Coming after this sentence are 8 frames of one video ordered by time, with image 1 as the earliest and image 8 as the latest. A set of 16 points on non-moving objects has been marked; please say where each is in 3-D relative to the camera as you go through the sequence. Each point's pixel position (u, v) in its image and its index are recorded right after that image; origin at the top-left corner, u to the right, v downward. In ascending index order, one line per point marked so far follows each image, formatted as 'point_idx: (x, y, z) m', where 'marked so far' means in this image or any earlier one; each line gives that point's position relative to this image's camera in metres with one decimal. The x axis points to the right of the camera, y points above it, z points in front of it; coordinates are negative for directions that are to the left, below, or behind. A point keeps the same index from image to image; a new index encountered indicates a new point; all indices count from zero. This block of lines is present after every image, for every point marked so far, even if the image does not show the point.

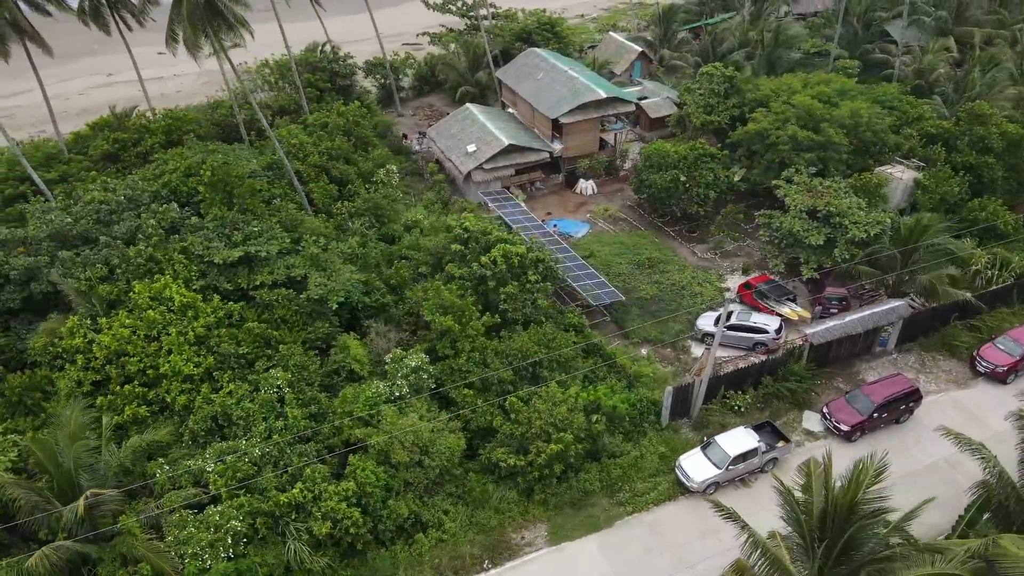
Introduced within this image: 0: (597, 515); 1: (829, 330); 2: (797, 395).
0: (+1.9, -5.0, +16.5) m
1: (+8.1, -1.1, +19.3) m
2: (+7.1, -2.7, +18.8) m
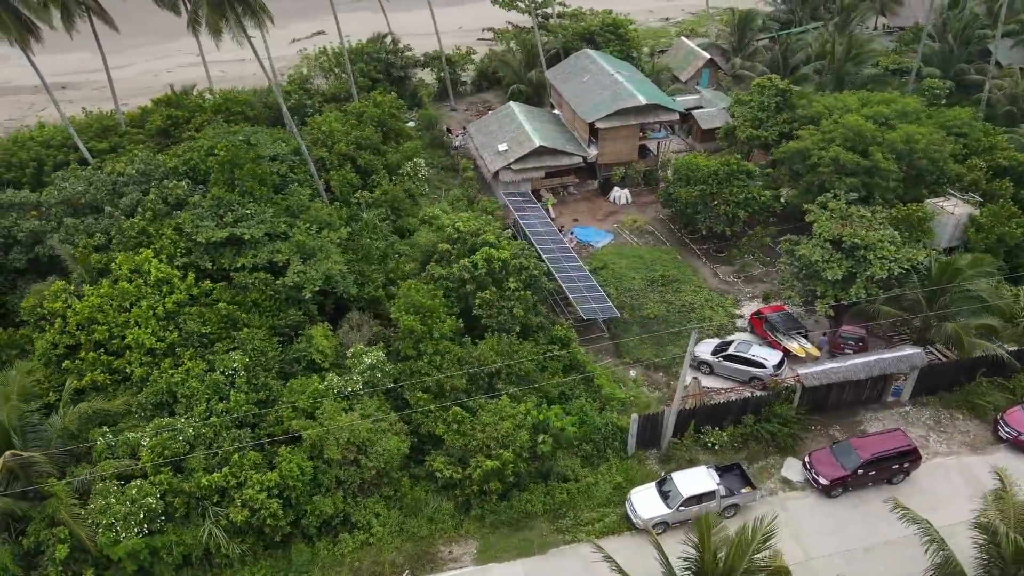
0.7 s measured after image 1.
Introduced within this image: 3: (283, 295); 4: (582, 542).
0: (+0.5, -5.3, +15.7) m
1: (+7.3, -2.0, +17.6) m
2: (+6.1, -3.5, +17.3) m
3: (-5.8, -0.2, +18.7) m
4: (+1.5, -5.3, +15.7) m
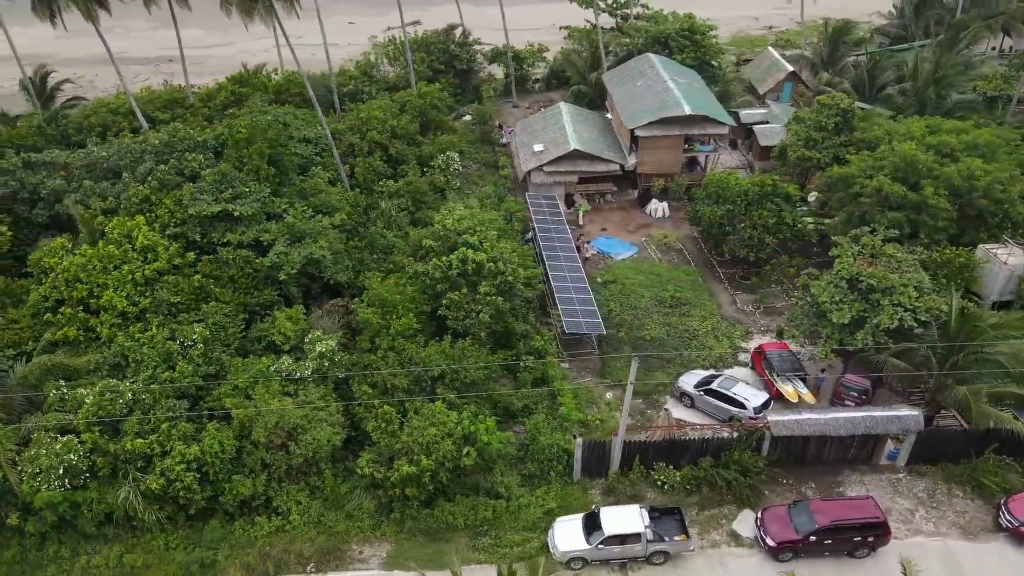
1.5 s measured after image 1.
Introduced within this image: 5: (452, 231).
0: (-1.3, -5.4, +15.2) m
1: (+6.1, -2.9, +15.9) m
2: (+4.7, -4.2, +15.8) m
3: (-6.5, +0.3, +19.0) m
4: (-0.3, -5.5, +14.9) m
5: (-1.6, +1.5, +19.7) m
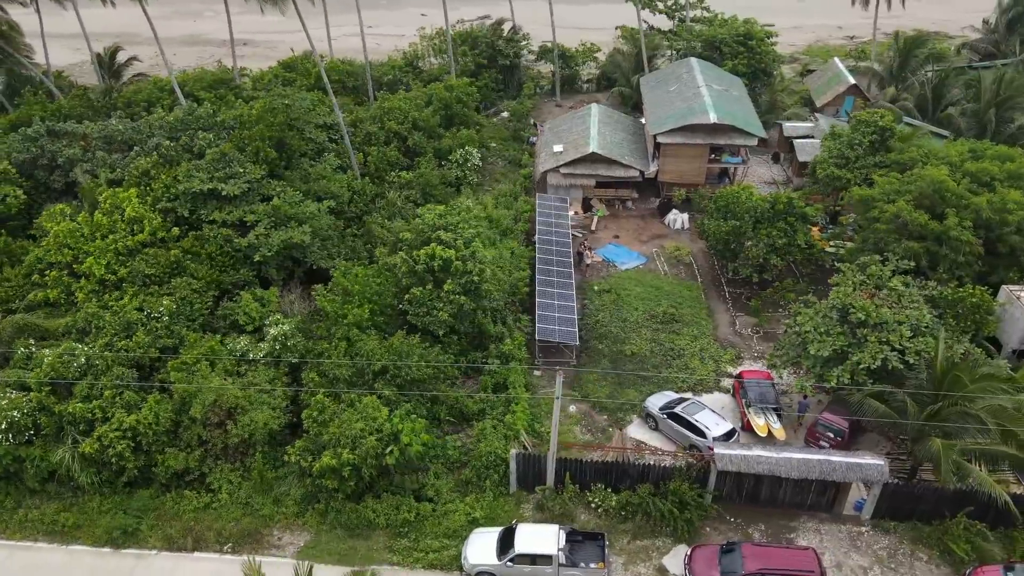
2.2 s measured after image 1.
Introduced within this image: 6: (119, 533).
0: (-3.0, -5.2, +14.9) m
1: (+4.6, -3.4, +14.8) m
2: (+3.1, -4.6, +14.8) m
3: (-7.1, +0.9, +19.3) m
4: (-2.1, -5.5, +14.6) m
5: (-2.2, +1.6, +19.4) m
6: (-7.9, -4.9, +15.0) m
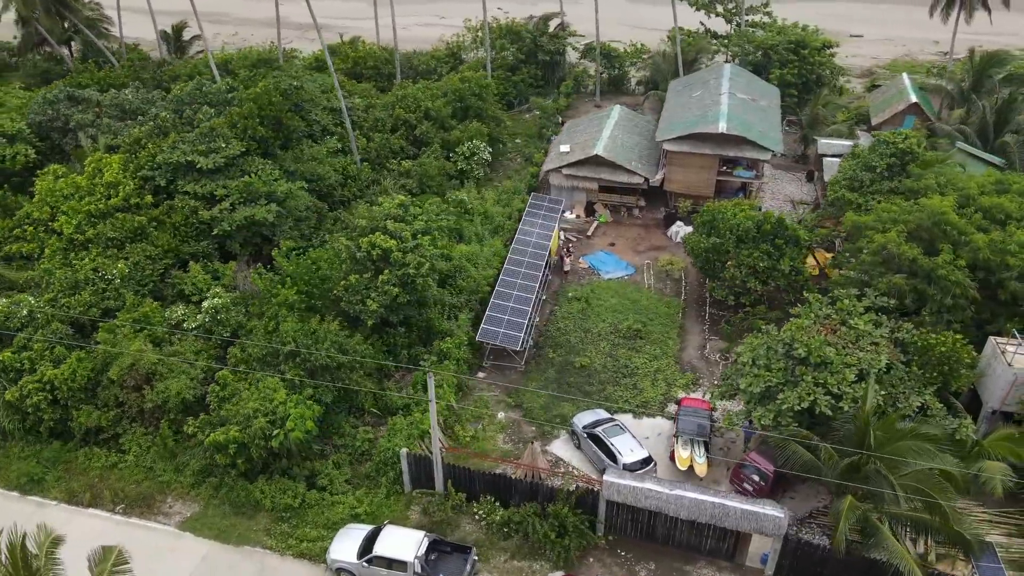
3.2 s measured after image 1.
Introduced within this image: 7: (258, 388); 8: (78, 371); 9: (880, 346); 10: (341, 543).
0: (-5.4, -4.8, +15.0) m
1: (+2.2, -3.7, +13.7) m
2: (+0.7, -4.8, +14.0) m
3: (-8.3, +1.6, +19.8) m
4: (-4.6, -5.1, +14.5) m
5: (-3.3, +1.9, +19.2) m
6: (-10.2, -4.0, +15.7) m
7: (-5.3, -2.1, +15.7) m
8: (-9.3, -1.8, +16.1) m
9: (+7.7, -1.2, +15.6) m
10: (-3.2, -4.8, +14.0) m
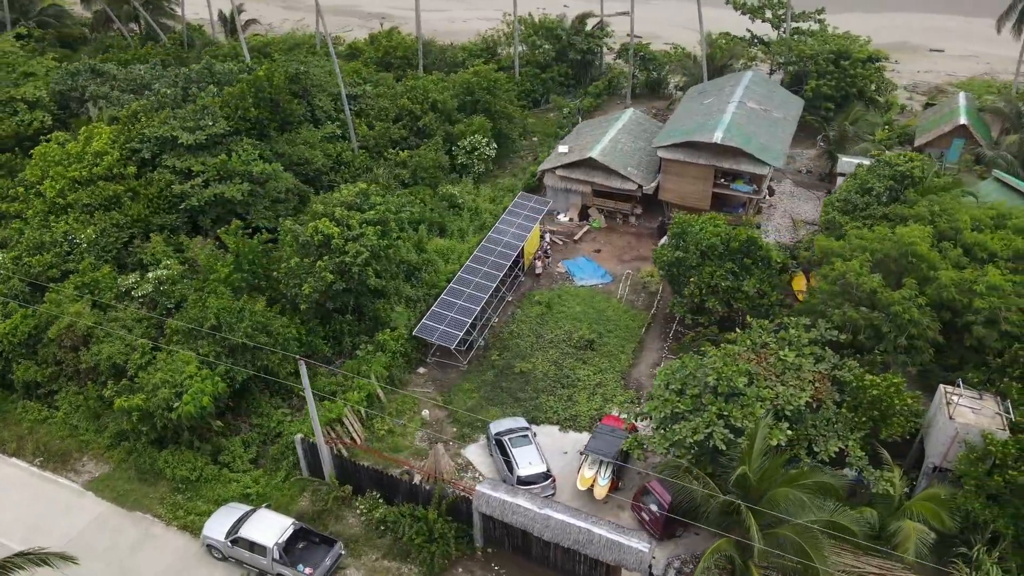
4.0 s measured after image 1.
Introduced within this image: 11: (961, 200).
0: (-7.6, -4.3, +15.3) m
1: (-0.1, -3.8, +13.2) m
2: (-1.8, -4.7, +13.7) m
3: (-9.3, +2.4, +20.5) m
4: (-6.9, -4.6, +14.8) m
5: (-4.4, +2.2, +19.2) m
6: (-12.2, -3.0, +16.7) m
7: (-7.2, -1.5, +16.0) m
8: (-11.1, -0.9, +17.0) m
9: (+5.7, -1.8, +14.3) m
10: (-5.6, -4.4, +14.1) m
11: (+11.2, +2.2, +18.7) m
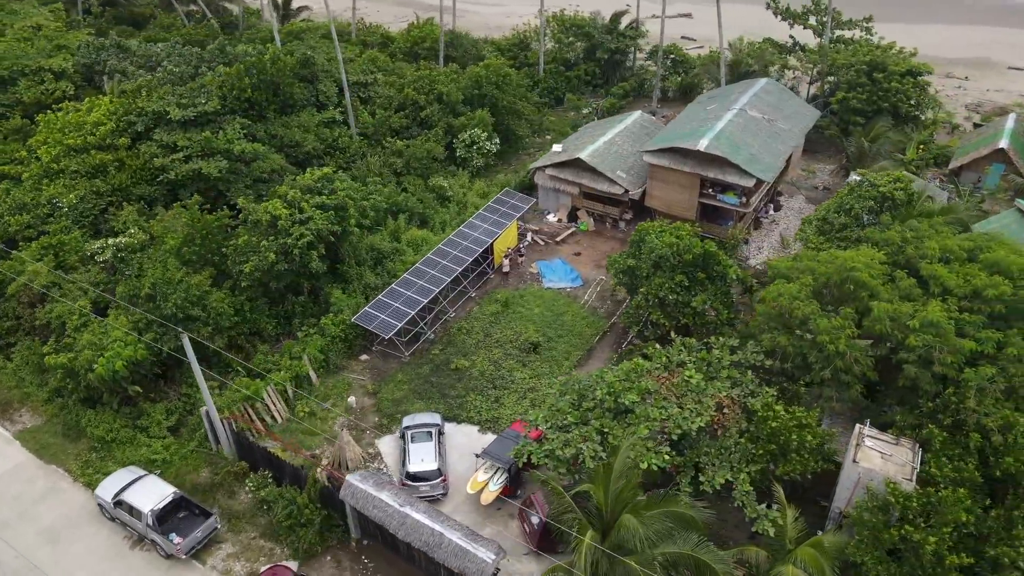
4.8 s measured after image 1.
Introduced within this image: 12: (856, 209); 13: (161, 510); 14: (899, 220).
0: (-9.7, -3.5, +16.1) m
1: (-2.5, -3.7, +13.0) m
2: (-4.1, -4.4, +13.7) m
3: (-10.2, +3.3, +21.3) m
4: (-9.1, -3.9, +15.4) m
5: (-5.5, +2.7, +19.5) m
6: (-13.9, -1.9, +17.9) m
7: (-9.0, -0.8, +16.7) m
8: (-12.7, +0.2, +18.1) m
9: (+3.6, -2.1, +13.5) m
10: (-7.8, -3.8, +14.6) m
11: (+9.9, +1.3, +17.1) m
12: (+8.3, +1.9, +18.0) m
13: (-6.5, -4.1, +13.7) m
14: (+9.2, +1.6, +17.7) m
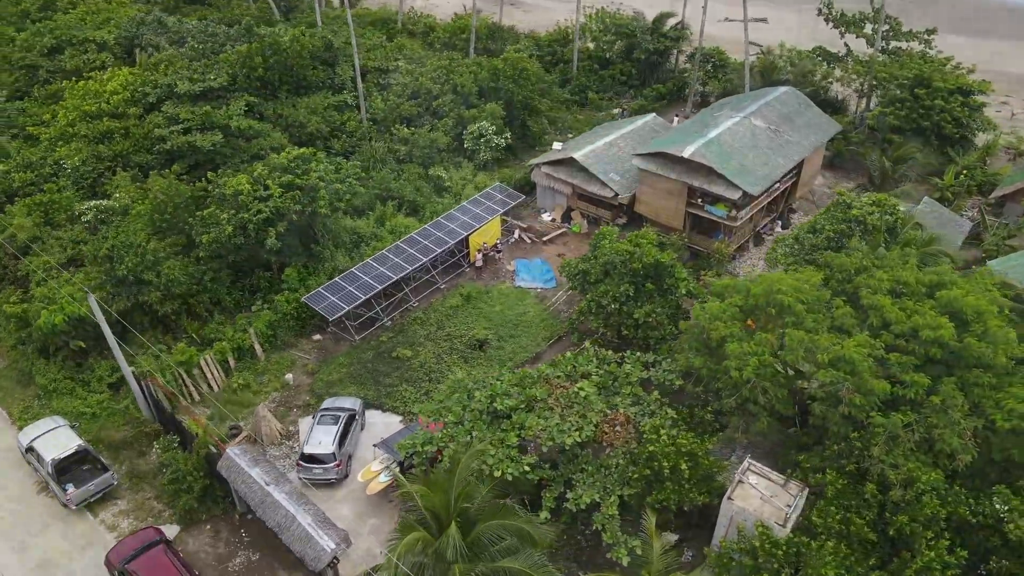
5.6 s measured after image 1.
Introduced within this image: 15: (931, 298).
0: (-11.4, -2.4, +17.1) m
1: (-4.8, -3.3, +13.1) m
2: (-6.3, -3.9, +14.0) m
3: (-10.6, +4.4, +22.3) m
4: (-10.9, -2.9, +16.3) m
5: (-6.3, +3.4, +19.9) m
6: (-15.3, -0.4, +19.5) m
7: (-10.4, +0.2, +17.6) m
8: (-13.8, +1.5, +19.4) m
9: (+1.5, -2.3, +12.8) m
10: (-9.8, -2.9, +15.4) m
11: (+8.5, +0.6, +15.5) m
12: (+7.1, +1.3, +16.6) m
13: (-8.6, -3.3, +14.3) m
14: (+7.9, +0.9, +16.2) m
15: (+7.7, -0.2, +13.6) m
